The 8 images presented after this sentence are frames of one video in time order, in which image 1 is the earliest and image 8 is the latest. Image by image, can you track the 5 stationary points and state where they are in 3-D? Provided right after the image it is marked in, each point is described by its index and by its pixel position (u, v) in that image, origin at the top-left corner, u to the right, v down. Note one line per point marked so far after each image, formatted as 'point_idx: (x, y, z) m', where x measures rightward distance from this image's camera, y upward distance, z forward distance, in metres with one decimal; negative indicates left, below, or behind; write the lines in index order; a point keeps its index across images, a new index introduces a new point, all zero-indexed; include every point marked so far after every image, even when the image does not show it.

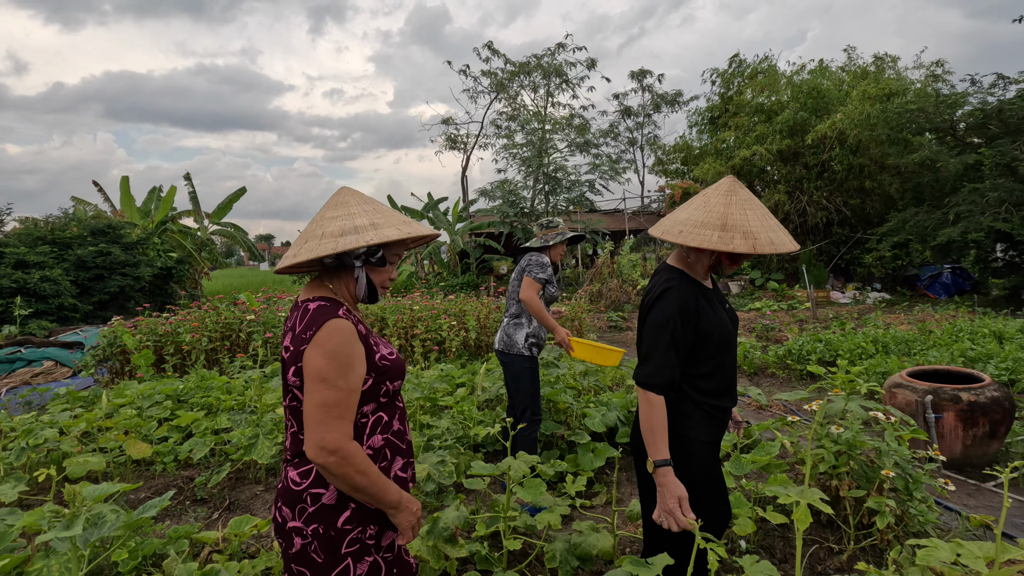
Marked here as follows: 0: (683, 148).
0: (+5.8, +4.8, +18.2) m
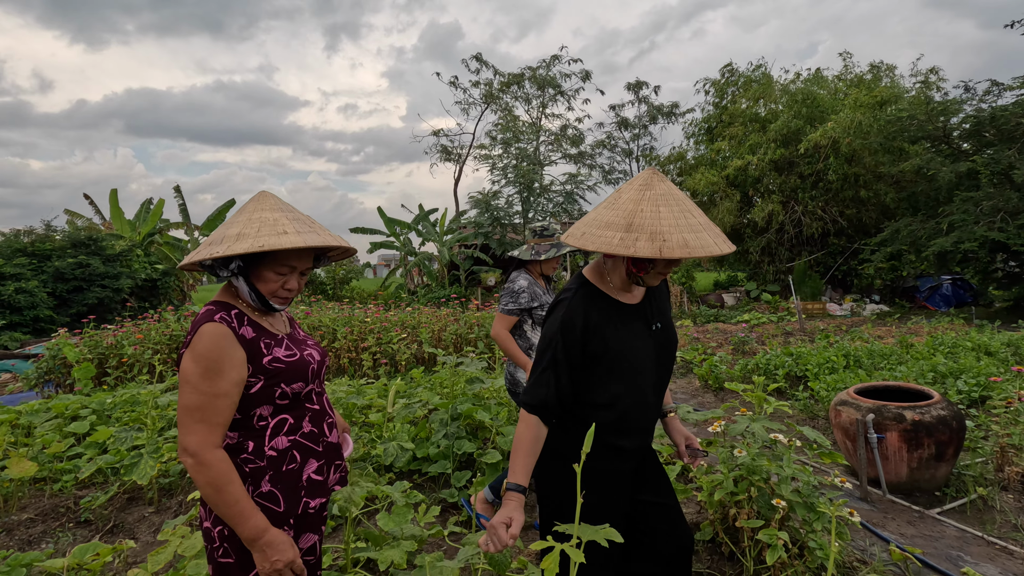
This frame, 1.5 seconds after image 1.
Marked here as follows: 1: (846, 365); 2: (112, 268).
0: (+5.6, +4.4, +18.0) m
1: (+3.4, -0.8, +5.4) m
2: (-7.6, +0.4, +10.2) m
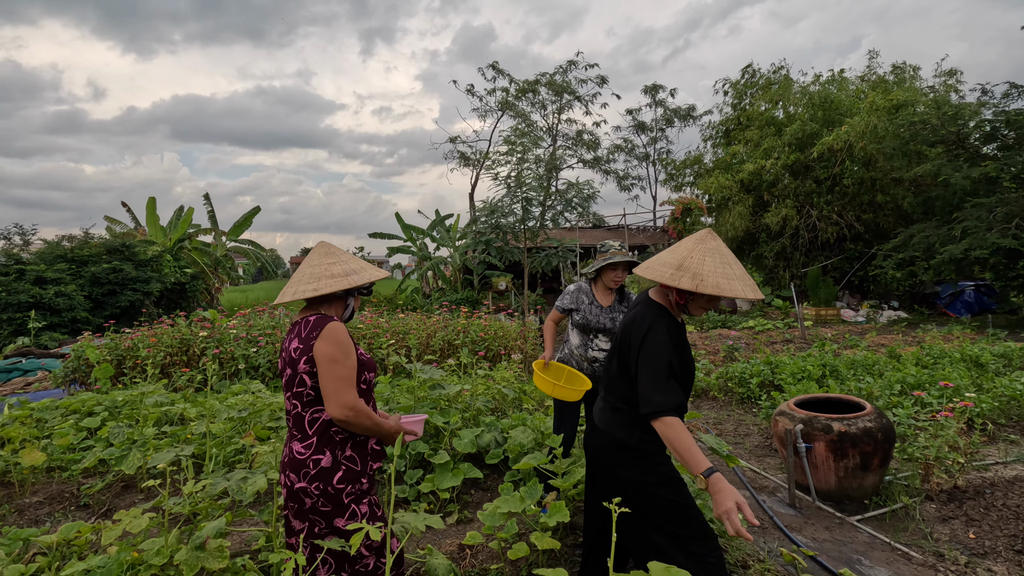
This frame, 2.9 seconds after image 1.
0: (+6.2, +4.3, +18.0) m
1: (+3.2, -0.9, +5.5) m
2: (-7.5, +0.3, +10.9) m
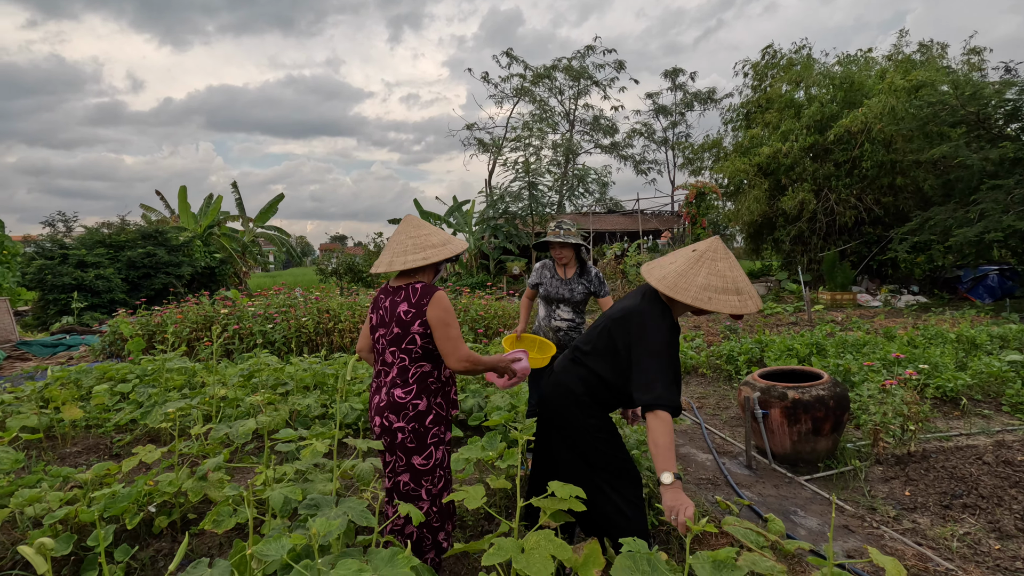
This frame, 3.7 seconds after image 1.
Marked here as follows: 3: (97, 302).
0: (+6.7, +4.8, +17.8) m
1: (+3.1, -0.7, +5.7) m
2: (-7.3, +0.7, +11.5) m
3: (-7.9, -0.3, +10.2) m
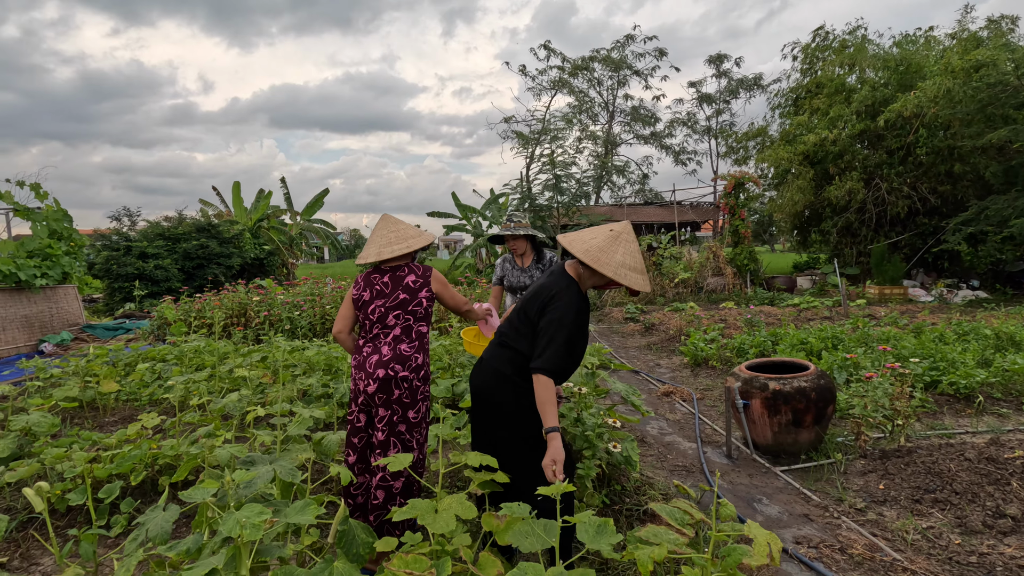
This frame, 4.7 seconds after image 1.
0: (+7.9, +5.0, +17.2) m
1: (+3.2, -0.6, +5.6) m
2: (-6.6, +0.9, +12.3) m
3: (-7.4, 0.0, +11.1) m
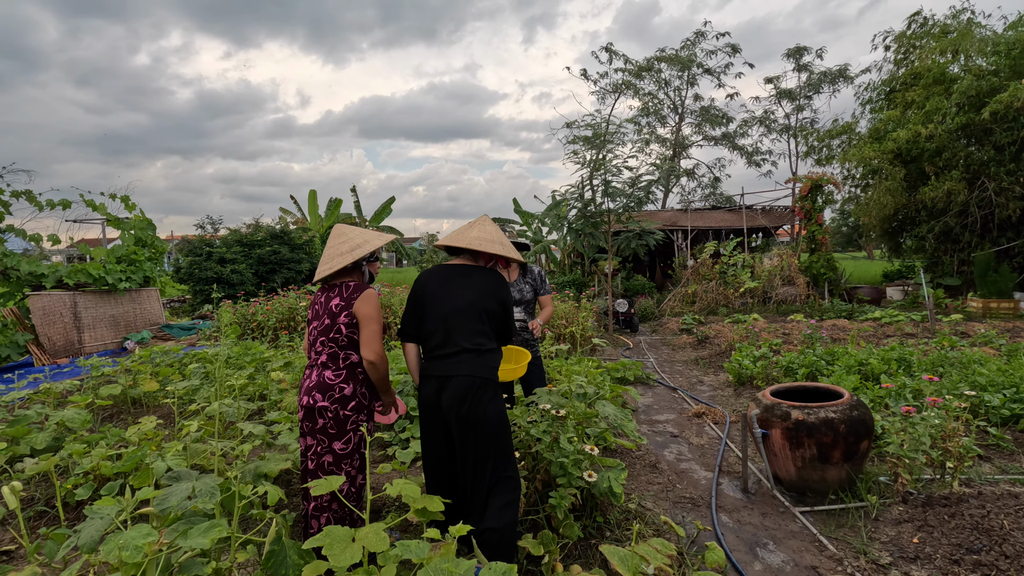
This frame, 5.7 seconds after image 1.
0: (+9.9, +4.7, +15.9) m
1: (+3.4, -0.7, +5.0) m
2: (-5.3, +0.8, +13.1) m
3: (-6.3, -0.1, +11.9) m
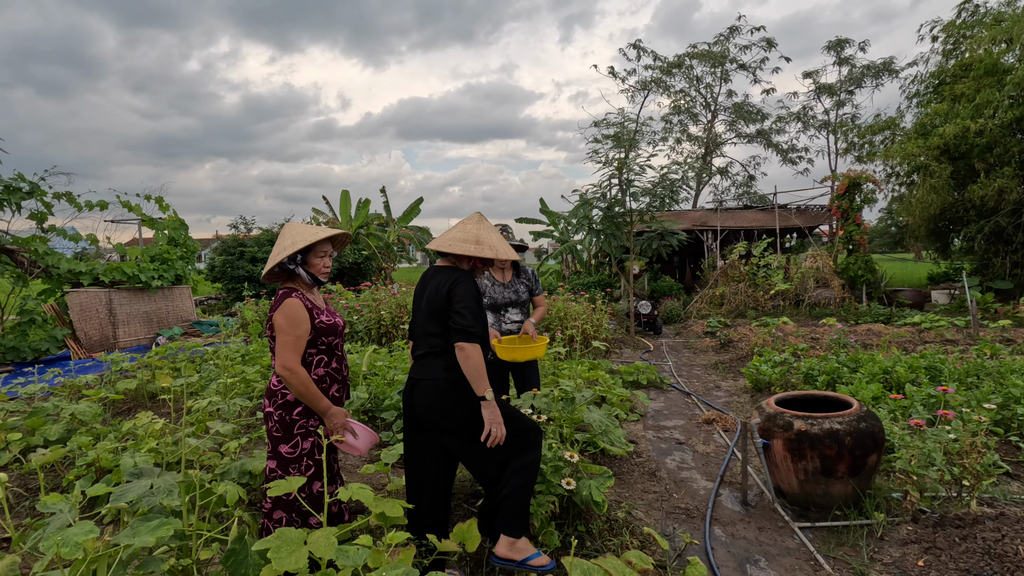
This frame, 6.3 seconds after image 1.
0: (+10.6, +4.6, +15.2) m
1: (+3.5, -0.8, +4.7) m
2: (-4.7, +0.8, +13.3) m
3: (-5.7, -0.1, +12.3) m
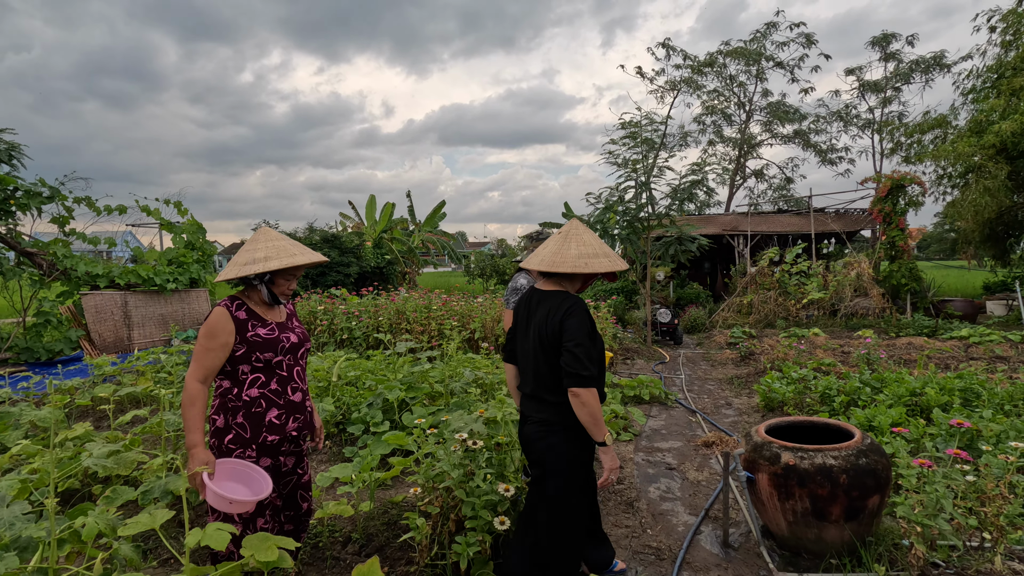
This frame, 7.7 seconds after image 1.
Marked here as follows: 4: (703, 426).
0: (+11.3, +4.3, +14.2) m
1: (+3.3, -0.9, +4.2) m
2: (-4.2, +0.7, +13.4) m
3: (-5.3, -0.1, +12.4) m
4: (+1.7, -1.2, +4.7) m
